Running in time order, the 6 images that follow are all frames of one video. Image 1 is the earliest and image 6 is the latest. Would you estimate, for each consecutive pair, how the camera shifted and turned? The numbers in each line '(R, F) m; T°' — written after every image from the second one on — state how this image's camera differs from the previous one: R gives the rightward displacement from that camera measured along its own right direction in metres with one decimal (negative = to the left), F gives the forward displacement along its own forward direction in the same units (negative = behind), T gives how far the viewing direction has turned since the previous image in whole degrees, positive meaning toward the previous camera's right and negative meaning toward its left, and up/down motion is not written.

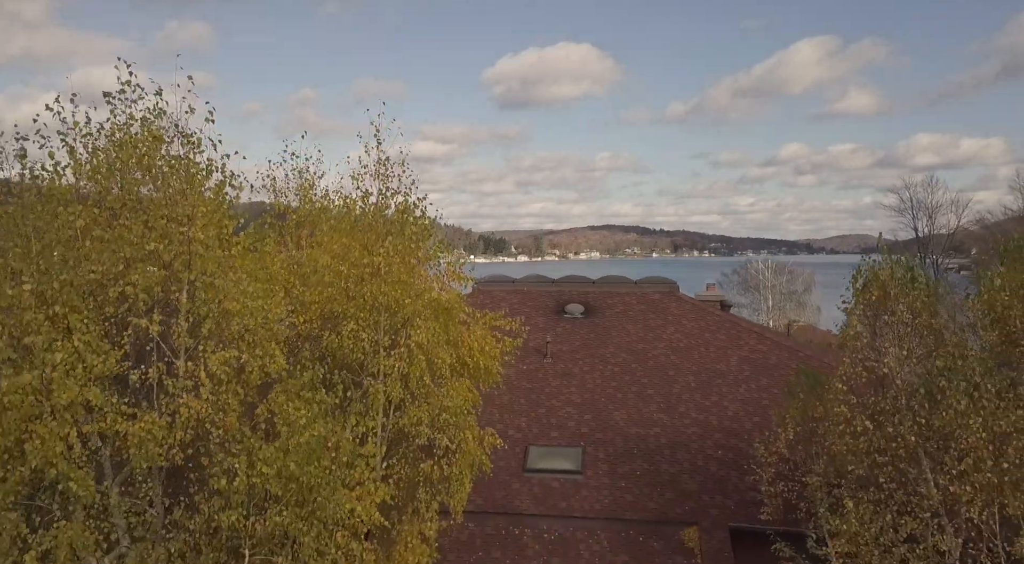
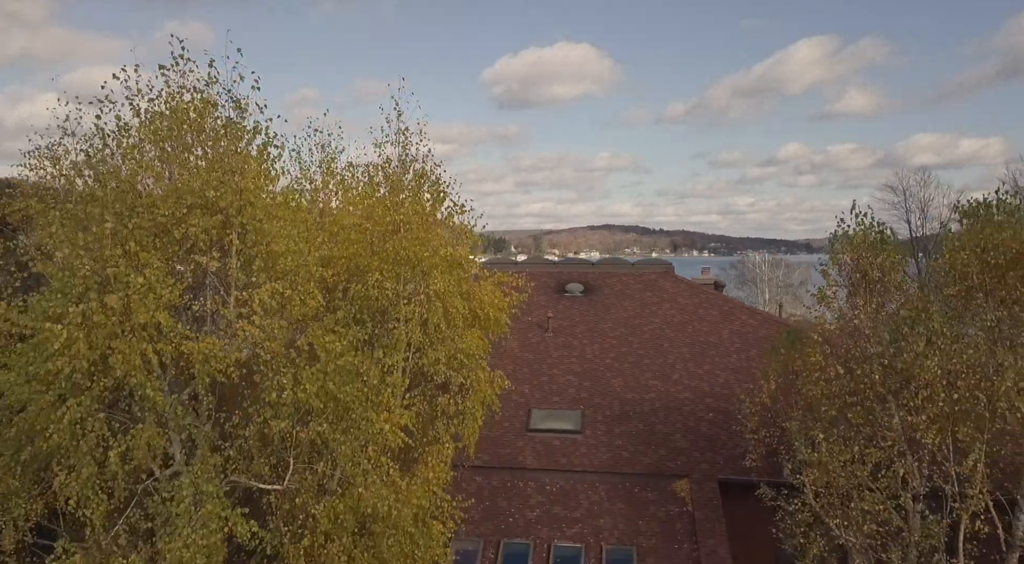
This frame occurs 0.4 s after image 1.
(-0.1, -1.1) m; 0°
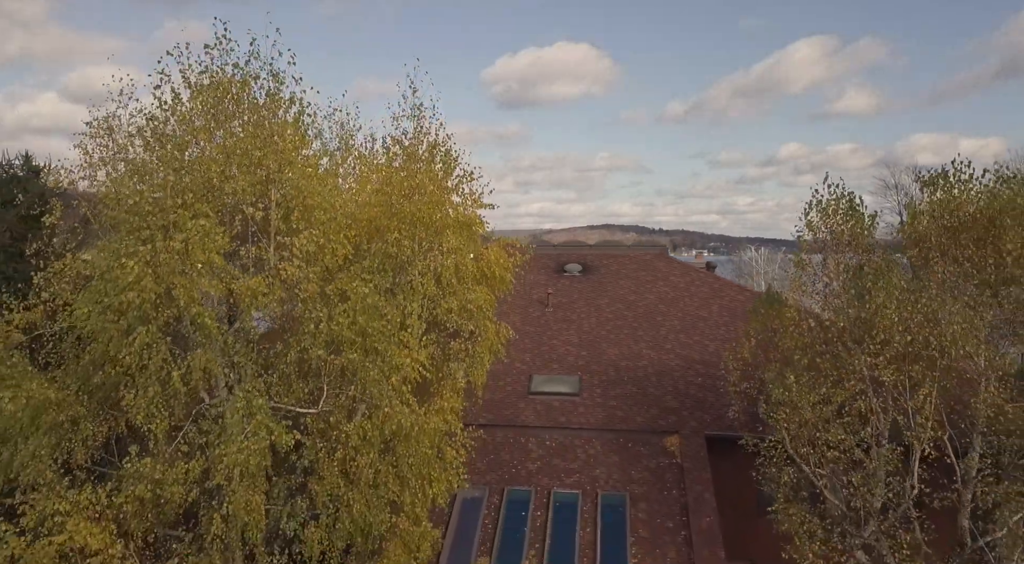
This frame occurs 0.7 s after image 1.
(-0.1, -1.3) m; 0°
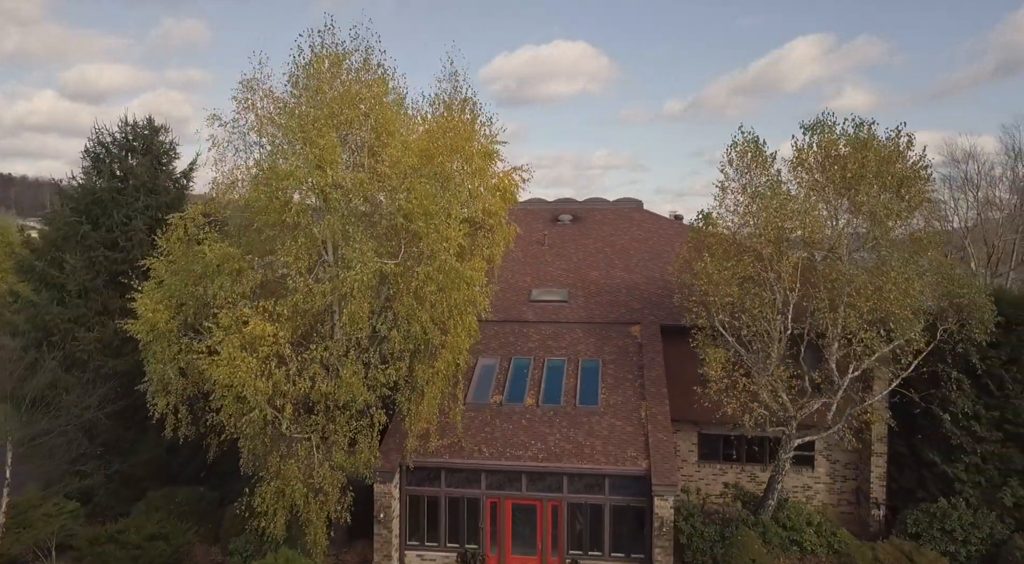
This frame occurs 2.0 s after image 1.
(-0.2, -5.7) m; 0°
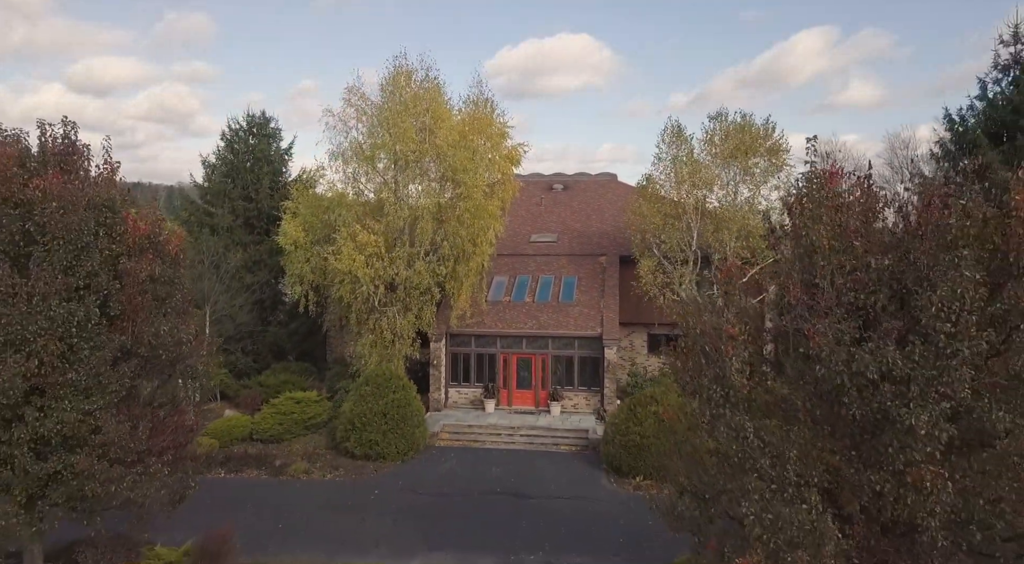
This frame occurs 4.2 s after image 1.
(0.0, -9.8) m; 0°
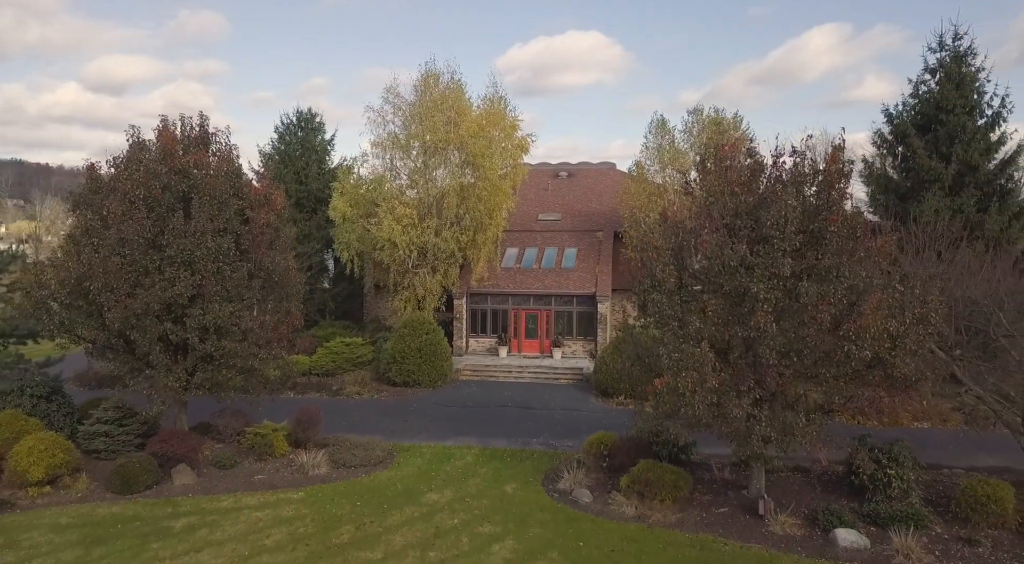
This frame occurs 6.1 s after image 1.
(+0.1, -5.4) m; -1°
